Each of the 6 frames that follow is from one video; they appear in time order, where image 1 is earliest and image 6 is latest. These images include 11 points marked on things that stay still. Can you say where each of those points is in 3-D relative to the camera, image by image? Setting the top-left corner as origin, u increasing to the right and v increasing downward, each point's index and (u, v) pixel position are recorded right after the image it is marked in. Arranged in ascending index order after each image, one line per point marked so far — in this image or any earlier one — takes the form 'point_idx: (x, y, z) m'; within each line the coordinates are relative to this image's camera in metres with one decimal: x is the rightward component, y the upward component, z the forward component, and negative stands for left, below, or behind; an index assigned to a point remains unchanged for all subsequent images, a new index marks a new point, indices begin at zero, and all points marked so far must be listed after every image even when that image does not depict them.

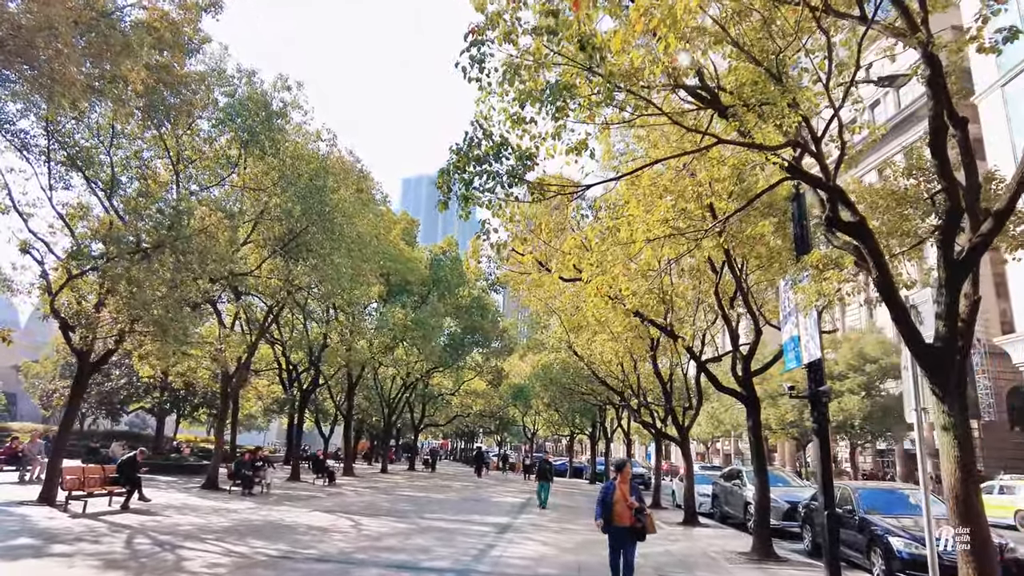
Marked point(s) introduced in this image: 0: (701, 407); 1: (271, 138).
0: (+5.4, -3.4, +18.8) m
1: (-5.5, +3.4, +14.7) m
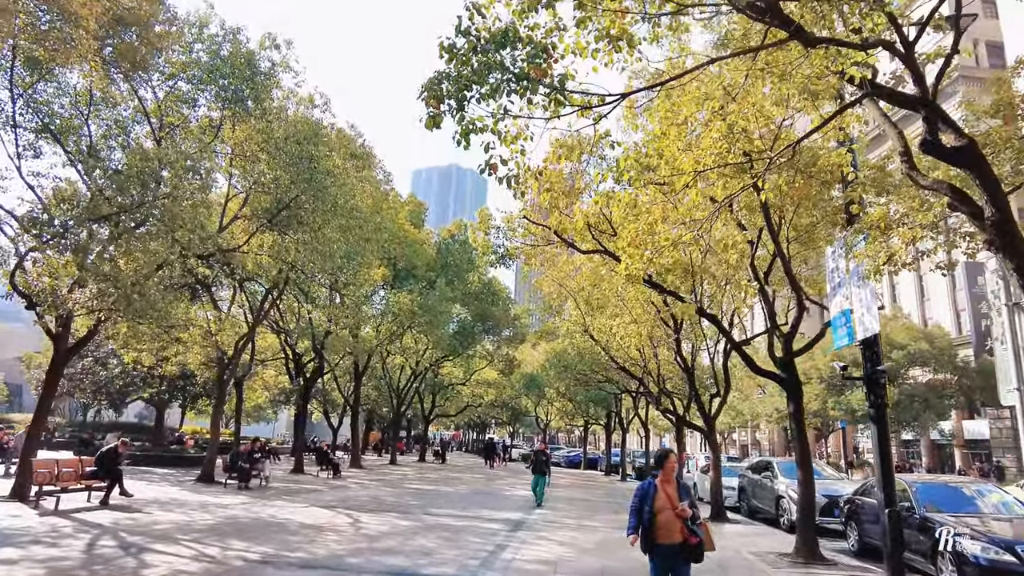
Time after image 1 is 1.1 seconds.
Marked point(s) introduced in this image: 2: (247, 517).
0: (+5.7, -2.8, +17.5) m
1: (-5.3, +3.9, +13.4) m
2: (-5.2, -4.4, +12.7) m
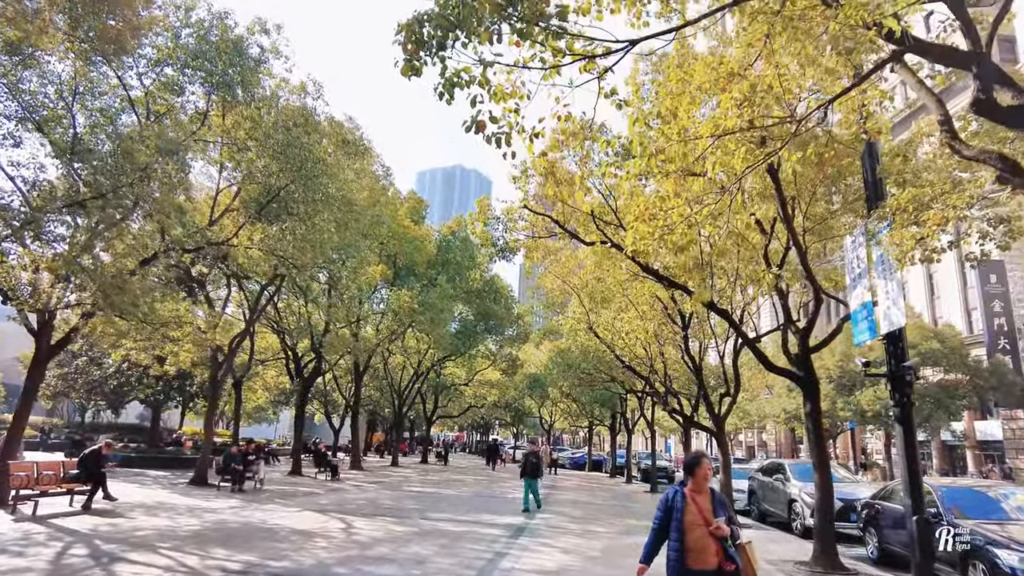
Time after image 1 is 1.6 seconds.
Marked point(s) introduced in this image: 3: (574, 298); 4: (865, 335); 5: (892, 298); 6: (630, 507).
0: (+5.8, -2.7, +16.8) m
1: (-5.3, +4.0, +12.8) m
2: (-5.1, -4.3, +12.1) m
3: (+1.8, -0.3, +19.3) m
4: (+5.0, -0.7, +9.4) m
5: (+5.0, -0.1, +8.6) m
6: (+3.5, -6.6, +19.7) m
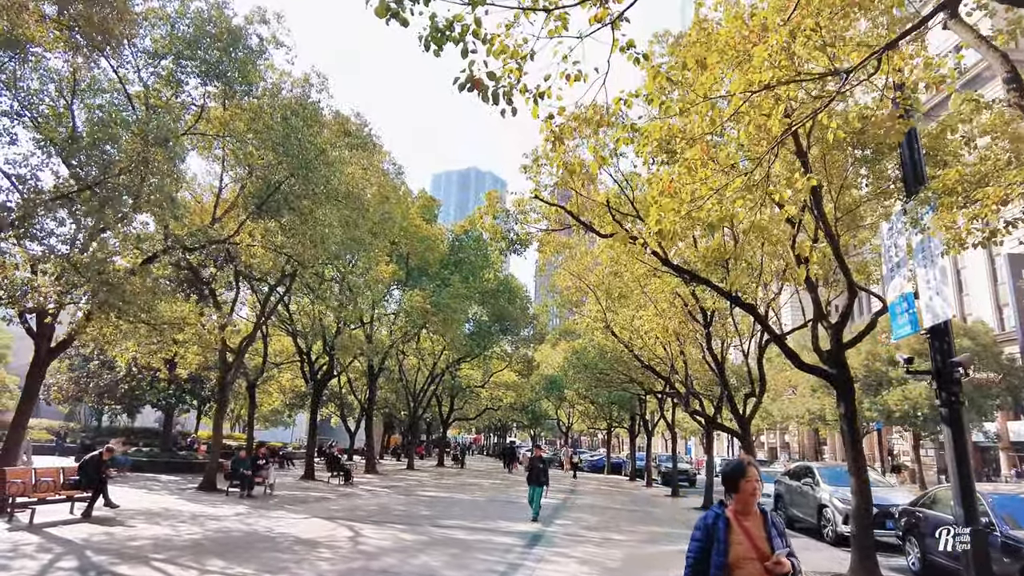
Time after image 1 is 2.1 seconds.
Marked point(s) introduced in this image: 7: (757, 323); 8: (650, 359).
0: (+6.1, -2.6, +16.1) m
1: (-5.1, +4.0, +12.4) m
2: (-4.9, -4.3, +11.6) m
3: (+2.2, -0.2, +18.7) m
4: (+5.2, -0.5, +8.6) m
5: (+5.1, 0.0, +7.9) m
6: (+4.0, -6.5, +18.9) m
7: (+4.0, -0.6, +10.7) m
8: (+4.1, -2.1, +19.8) m
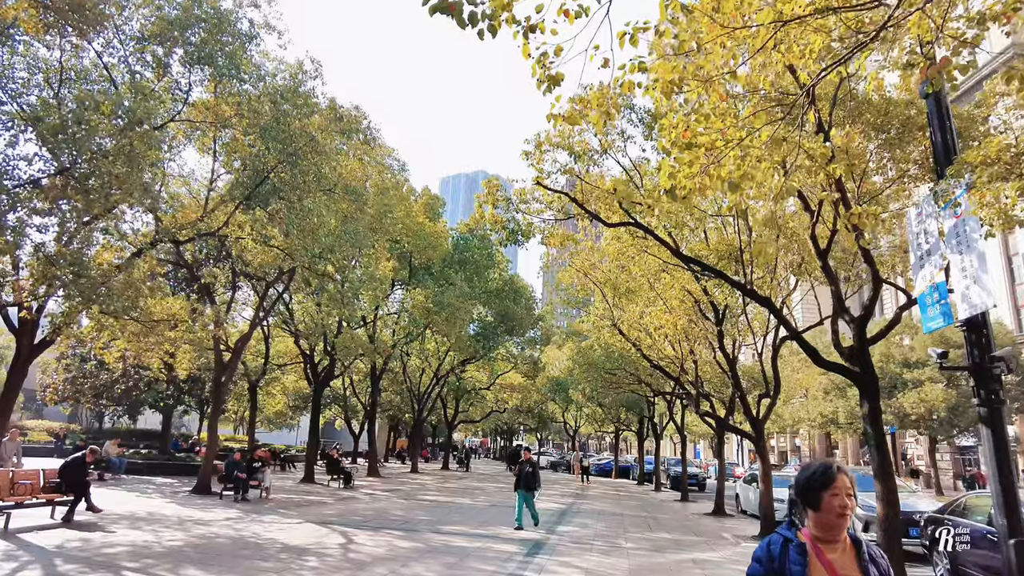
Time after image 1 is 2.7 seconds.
0: (+6.2, -2.5, +15.4) m
1: (-5.1, +4.1, +11.8) m
2: (-4.9, -4.2, +11.1) m
3: (+2.3, -0.1, +18.0) m
4: (+5.2, -0.4, +8.0) m
5: (+5.1, +0.1, +7.2) m
6: (+4.1, -6.4, +18.2) m
7: (+4.0, -0.4, +10.0) m
8: (+4.2, -2.0, +19.1) m
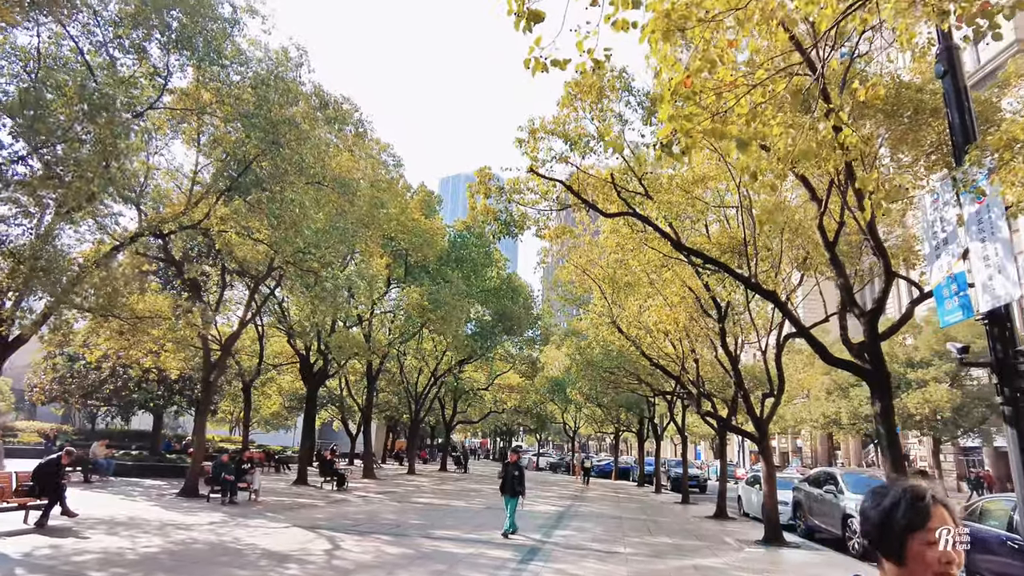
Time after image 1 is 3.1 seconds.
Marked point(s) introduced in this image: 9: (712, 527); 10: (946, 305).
0: (+6.1, -2.4, +14.9) m
1: (-5.2, +4.2, +11.4) m
2: (-5.0, -4.1, +10.6) m
3: (+2.2, 0.0, +17.6) m
4: (+5.1, -0.3, +7.5) m
5: (+4.9, +0.3, +6.7) m
6: (+4.0, -6.3, +17.7) m
7: (+3.9, -0.3, +9.5) m
8: (+4.1, -2.0, +18.6) m
9: (+5.2, -6.3, +17.2) m
10: (+5.1, -0.2, +7.7) m
